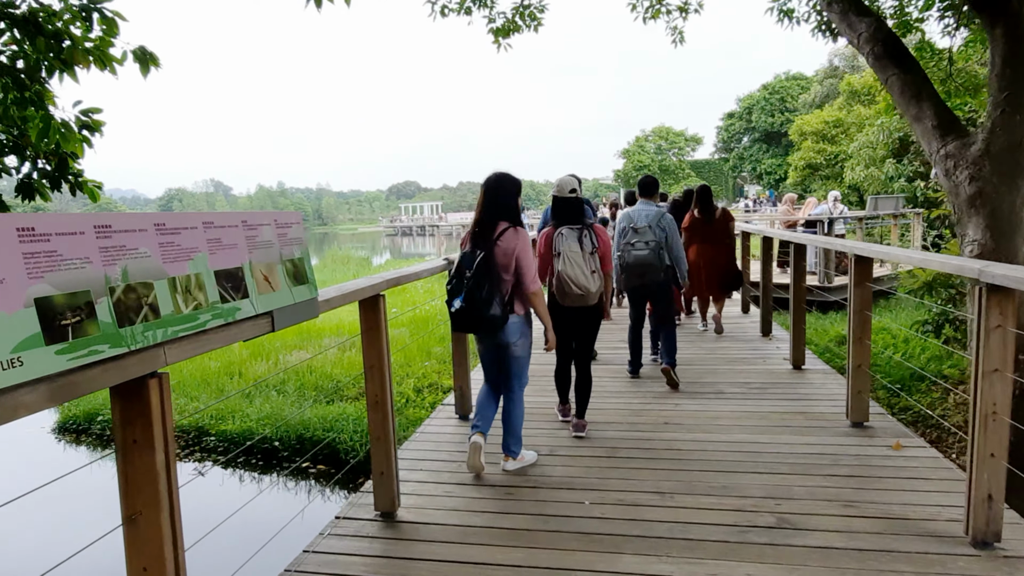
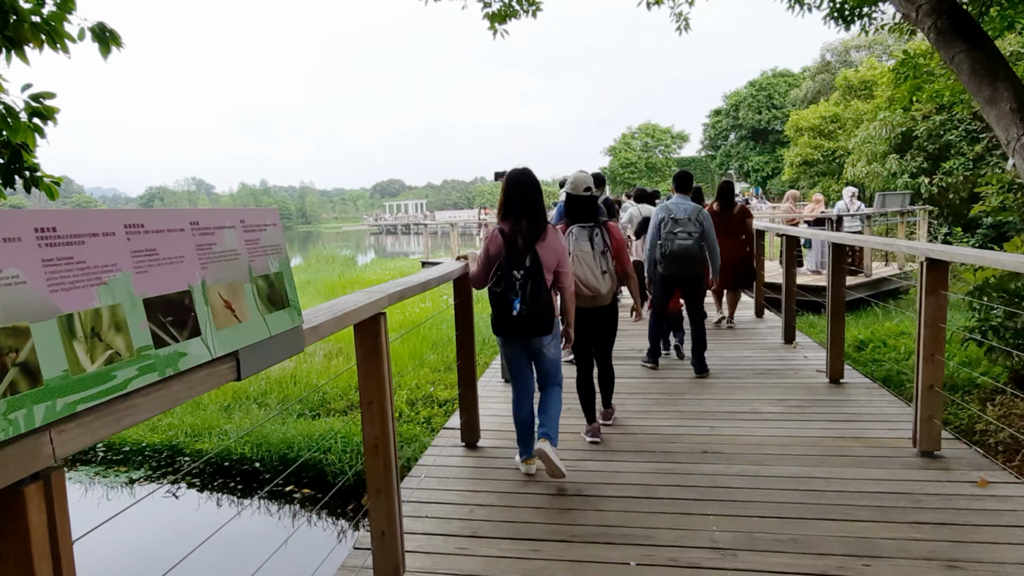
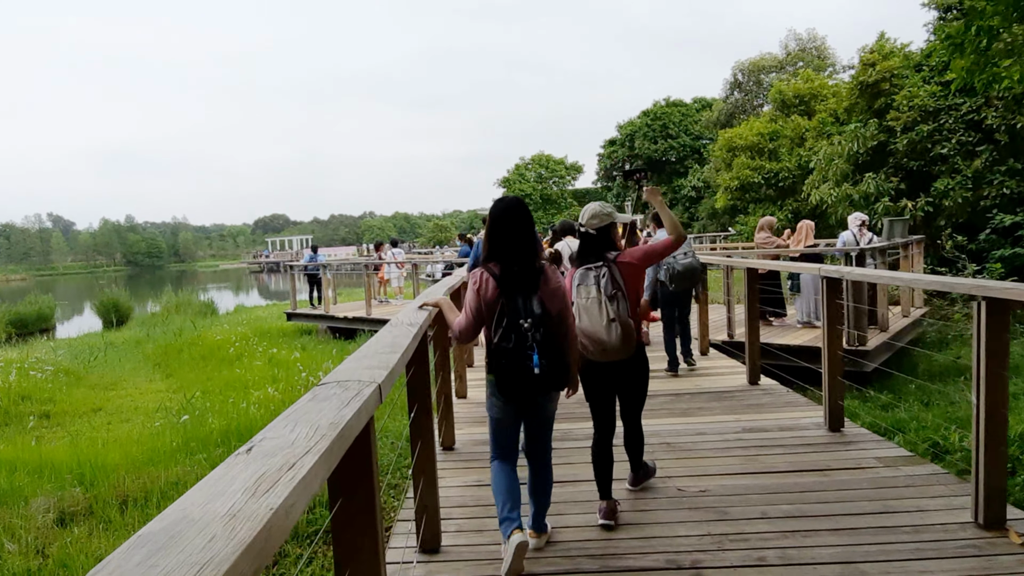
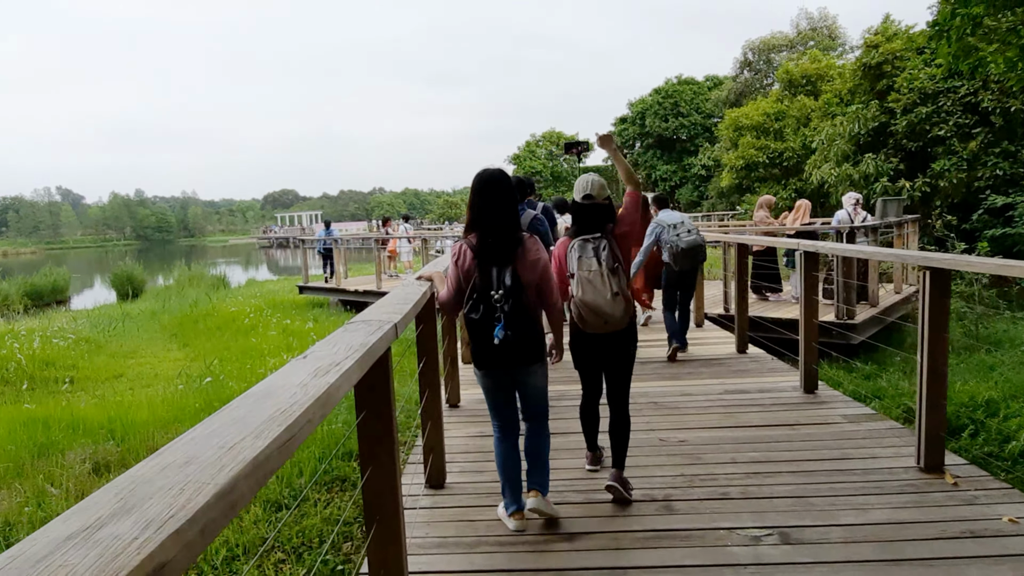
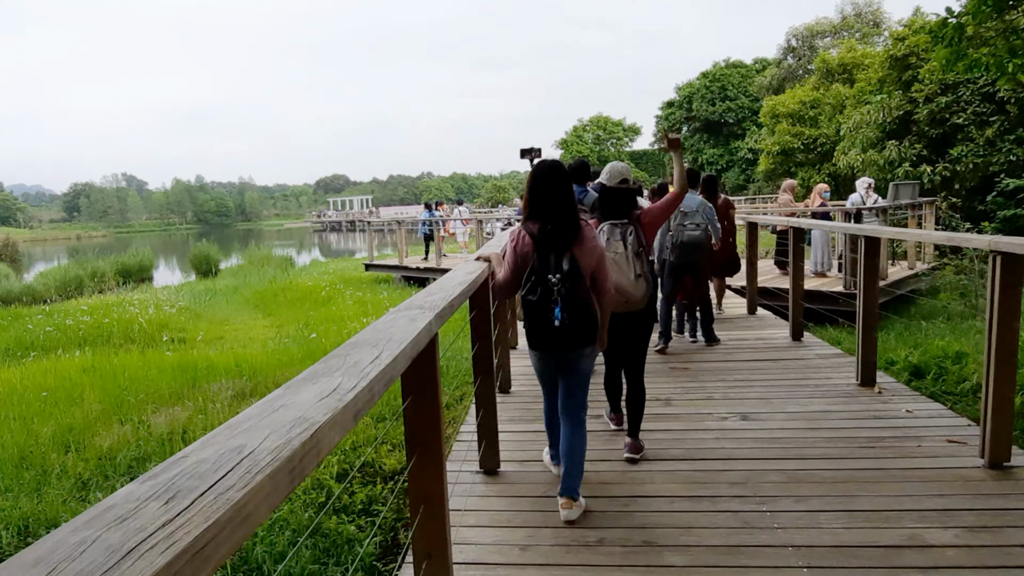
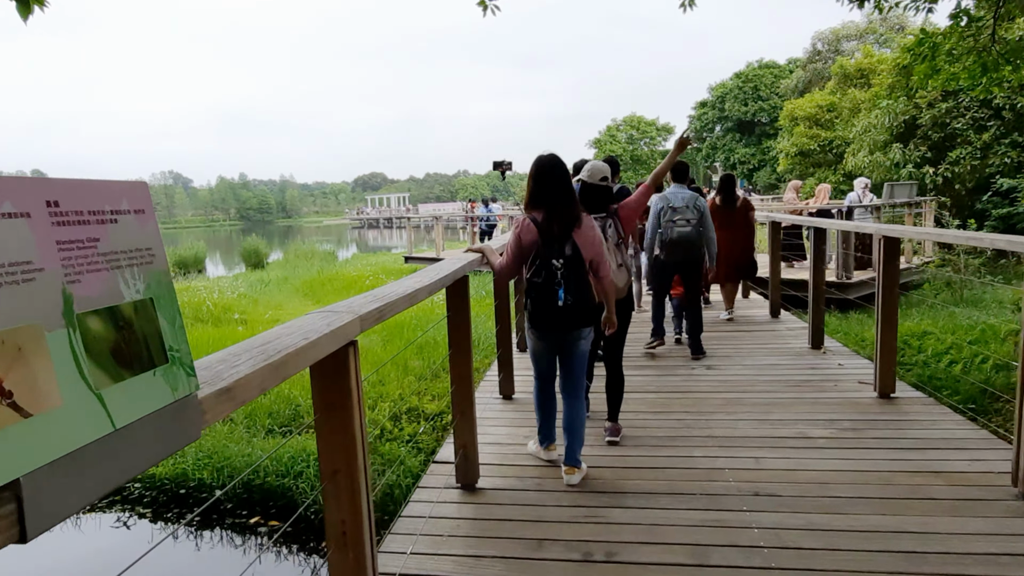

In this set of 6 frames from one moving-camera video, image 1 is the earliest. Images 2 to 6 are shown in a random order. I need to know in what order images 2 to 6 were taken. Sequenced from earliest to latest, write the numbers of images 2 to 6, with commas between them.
2, 6, 5, 4, 3
